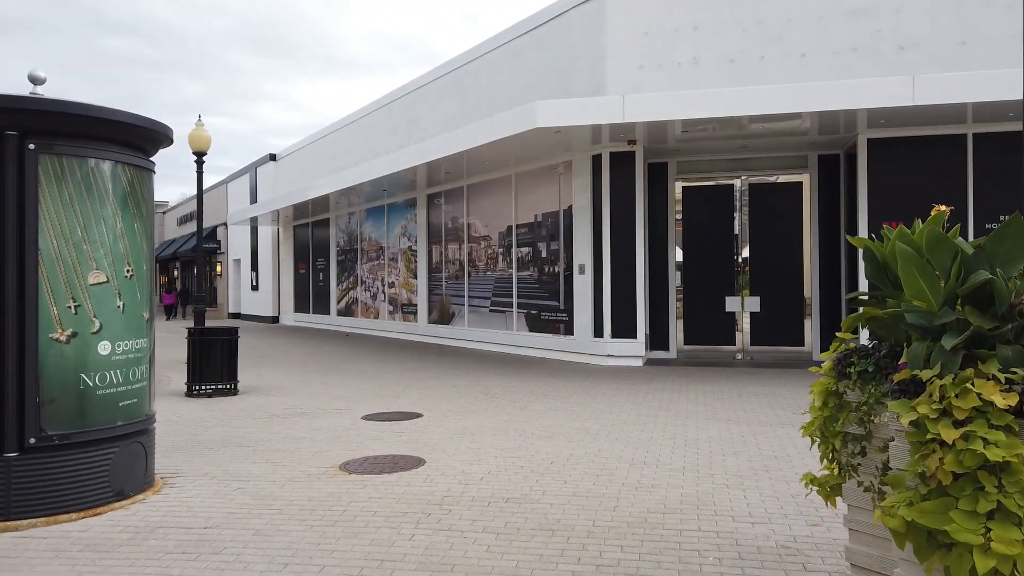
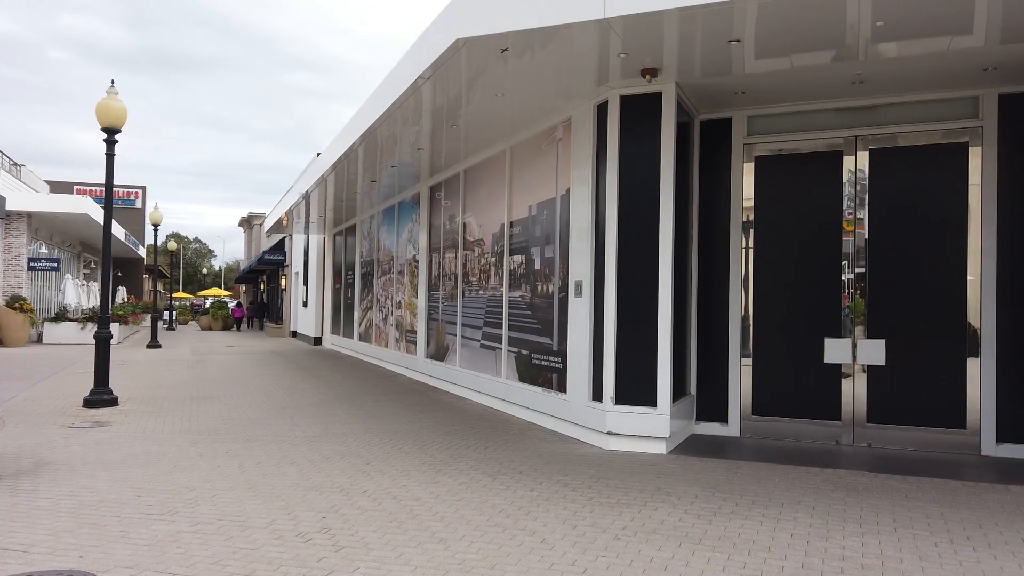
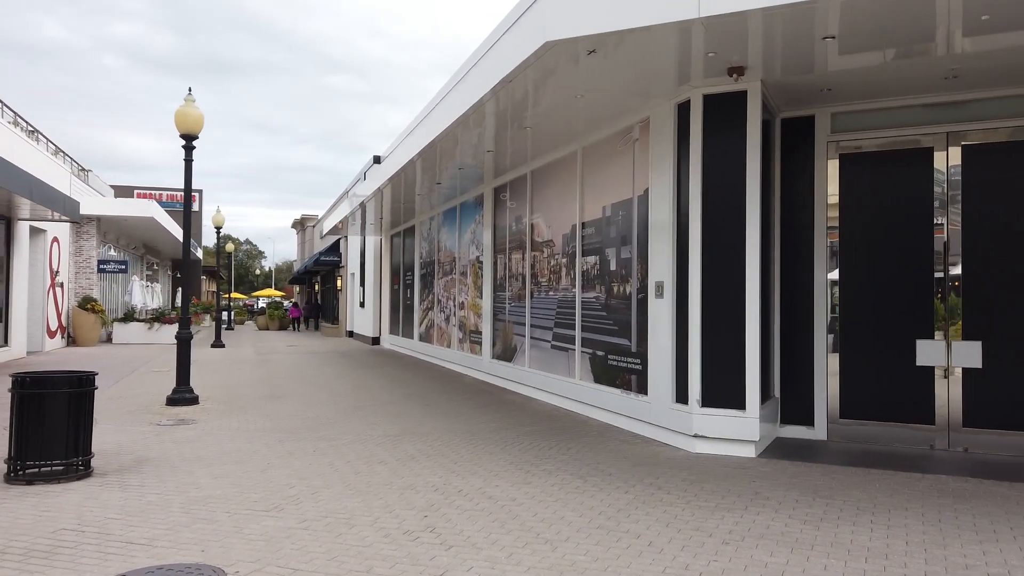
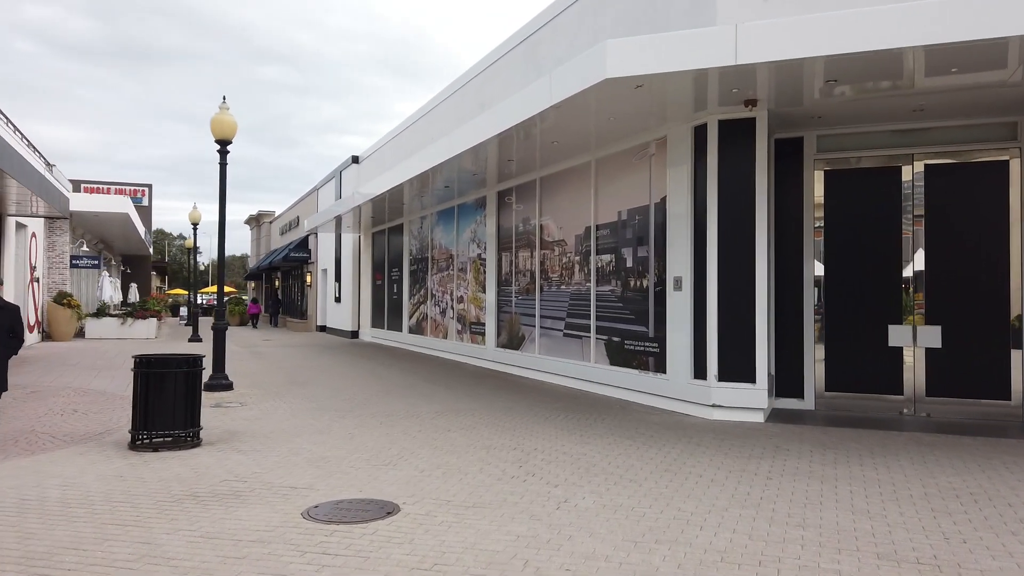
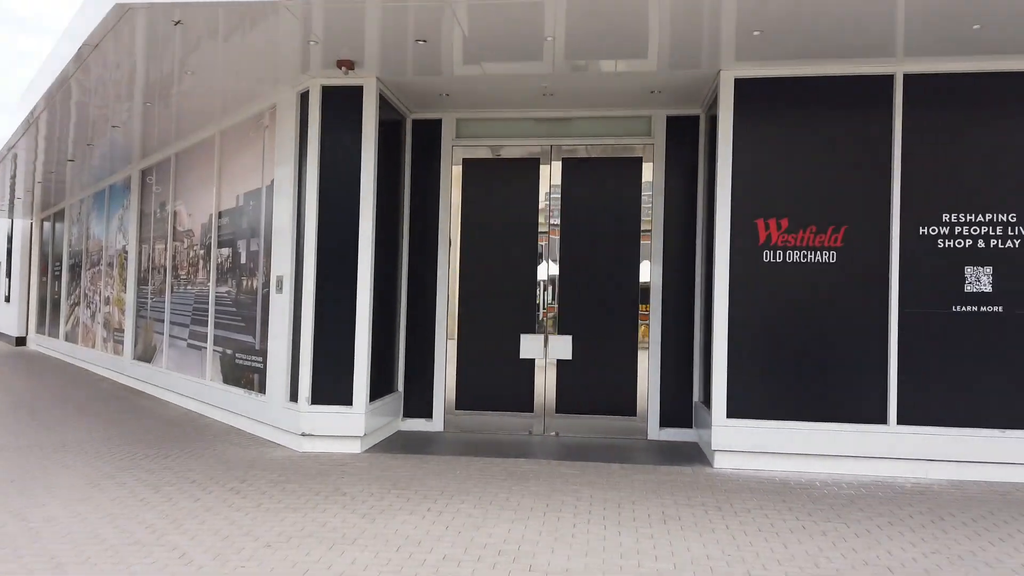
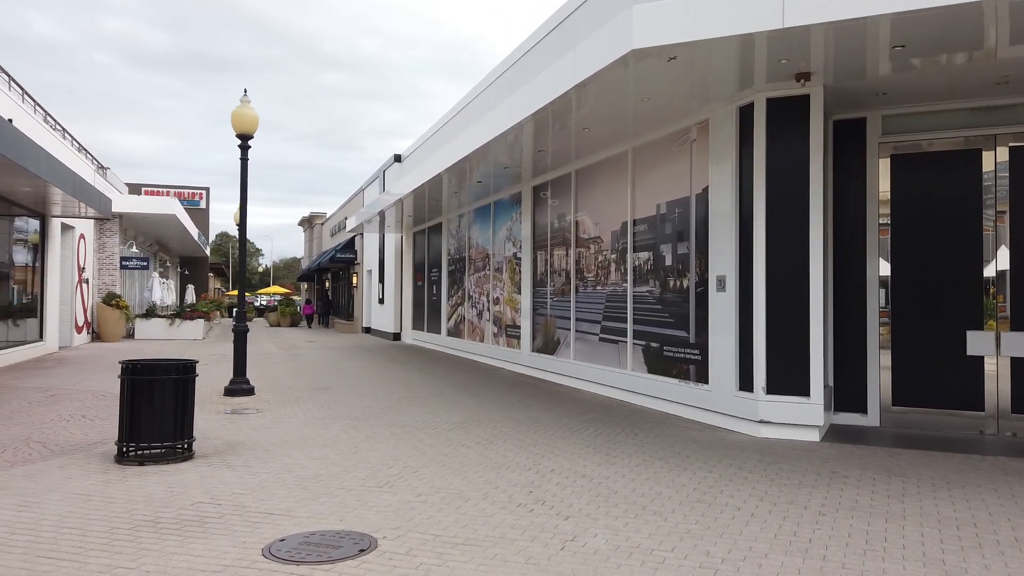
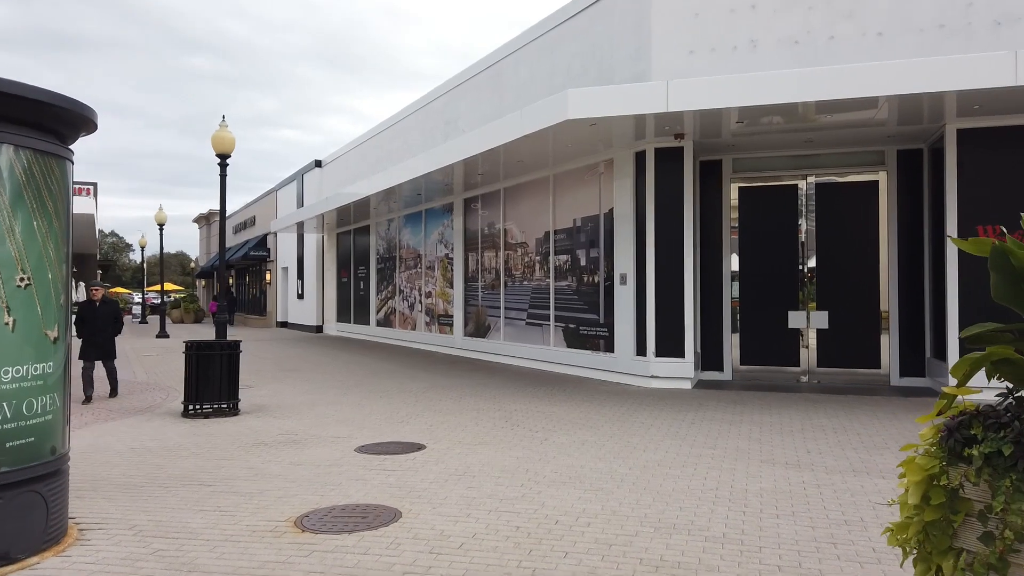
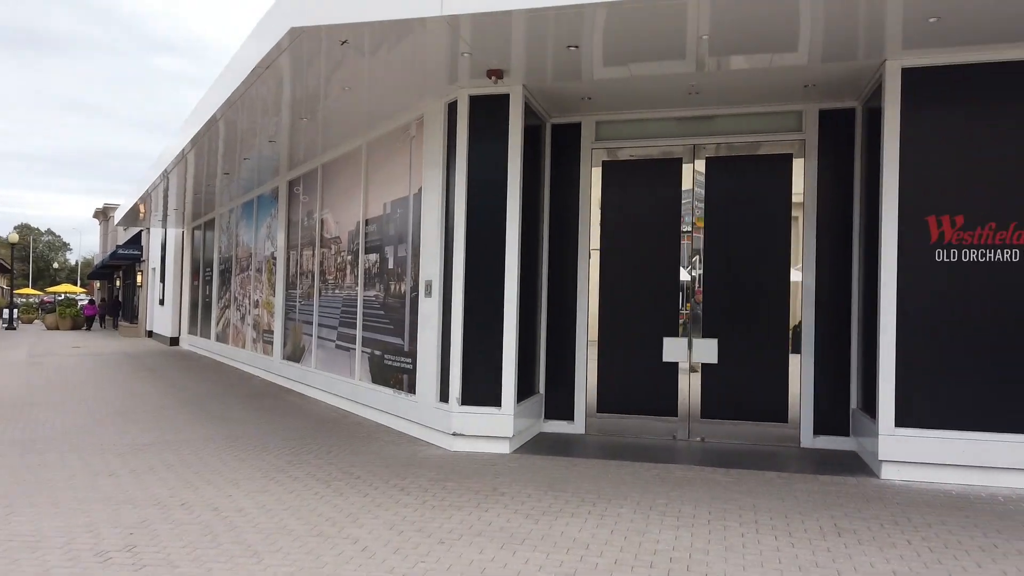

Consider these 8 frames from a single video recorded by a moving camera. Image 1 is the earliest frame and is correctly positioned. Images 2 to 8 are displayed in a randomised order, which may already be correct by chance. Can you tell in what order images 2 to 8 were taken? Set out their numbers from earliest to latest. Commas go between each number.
7, 4, 6, 3, 2, 8, 5
